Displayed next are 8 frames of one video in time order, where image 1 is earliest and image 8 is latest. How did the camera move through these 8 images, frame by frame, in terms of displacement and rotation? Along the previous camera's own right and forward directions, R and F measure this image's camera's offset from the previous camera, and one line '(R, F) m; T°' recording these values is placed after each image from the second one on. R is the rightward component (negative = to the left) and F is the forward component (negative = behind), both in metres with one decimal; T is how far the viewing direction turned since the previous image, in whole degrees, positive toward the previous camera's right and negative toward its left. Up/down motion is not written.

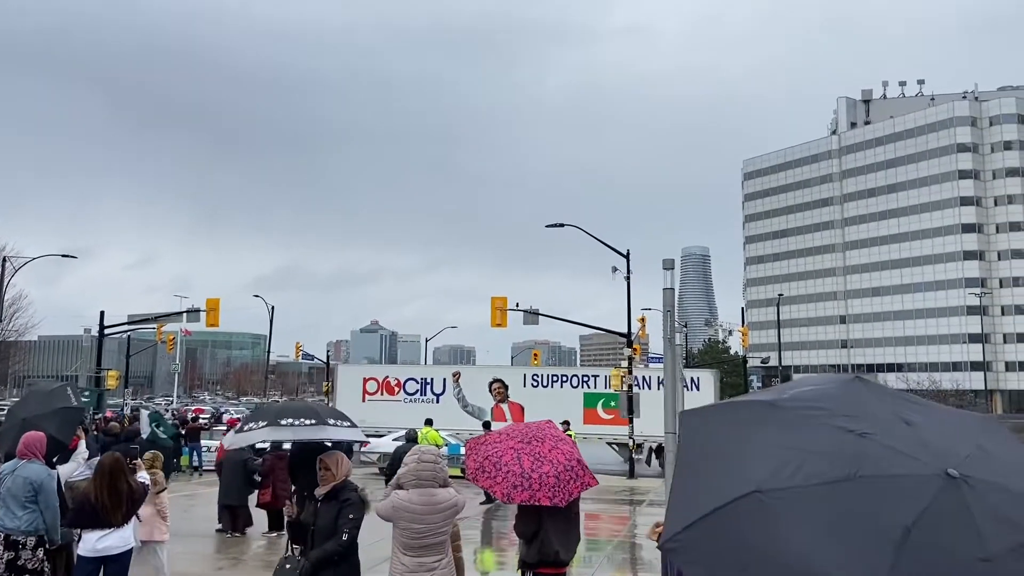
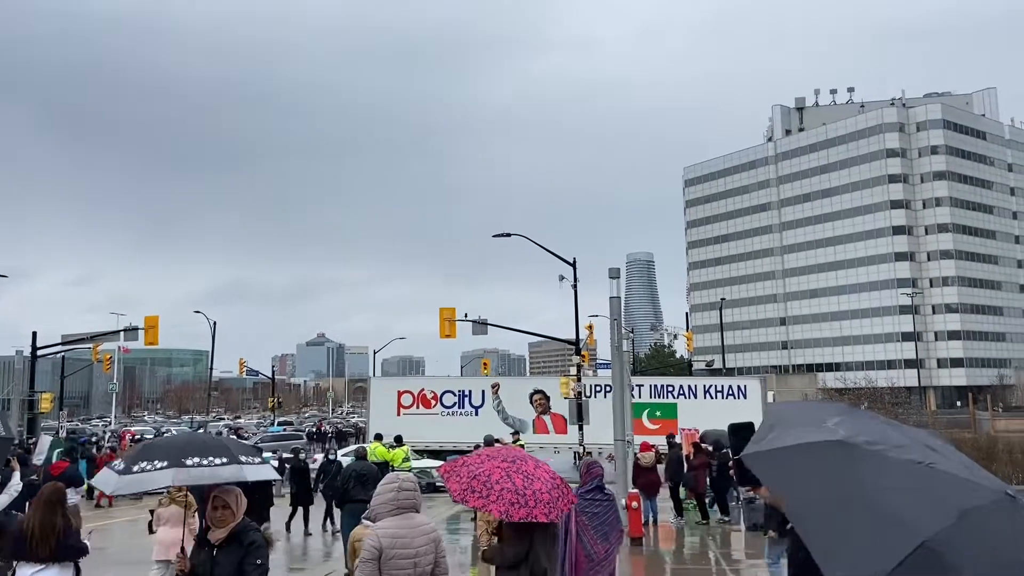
(-1.7, +0.6) m; +4°
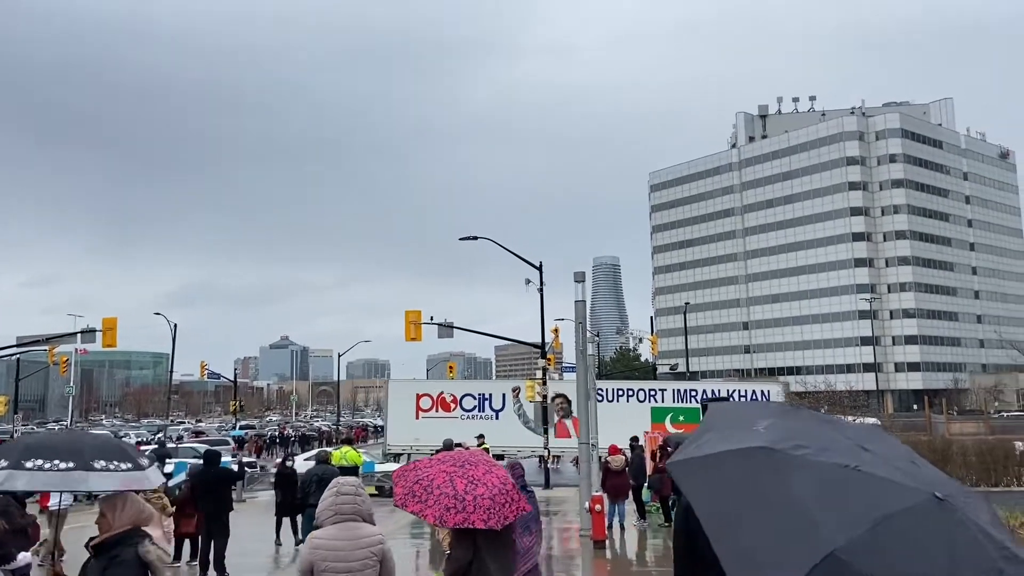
(+0.1, 0.0) m; +2°
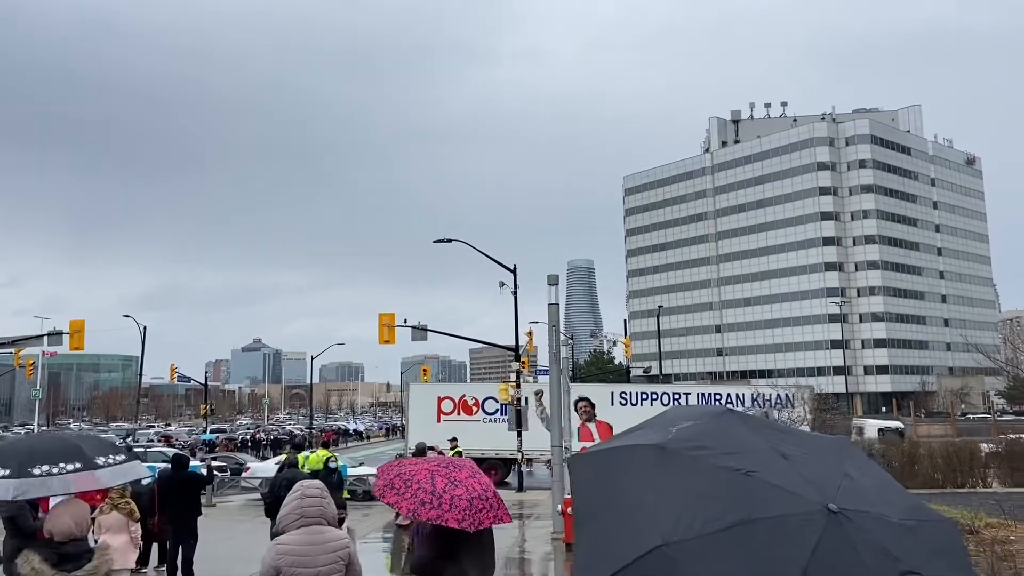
(+0.1, 0.0) m; +2°
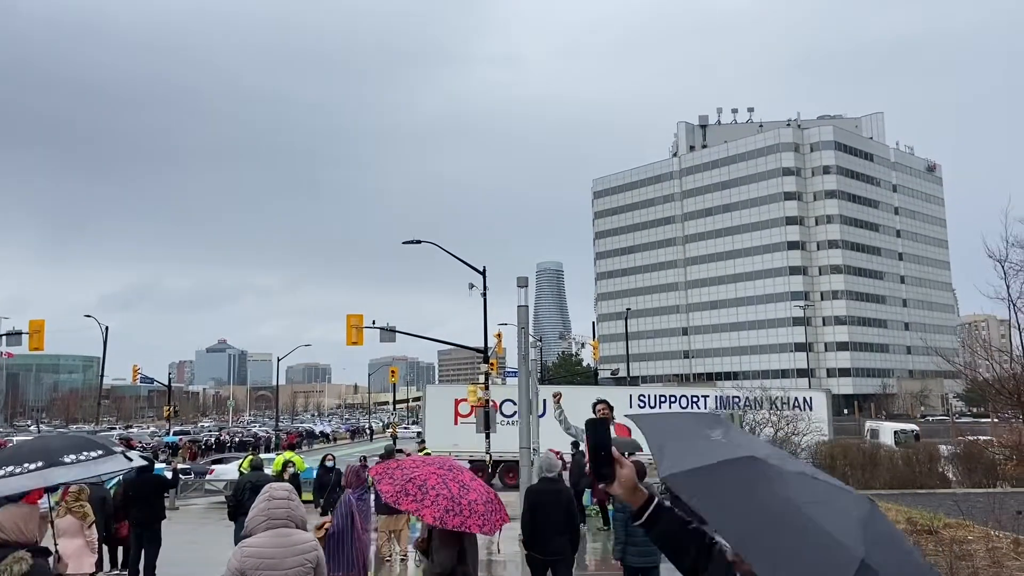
(-0.1, 0.0) m; +2°
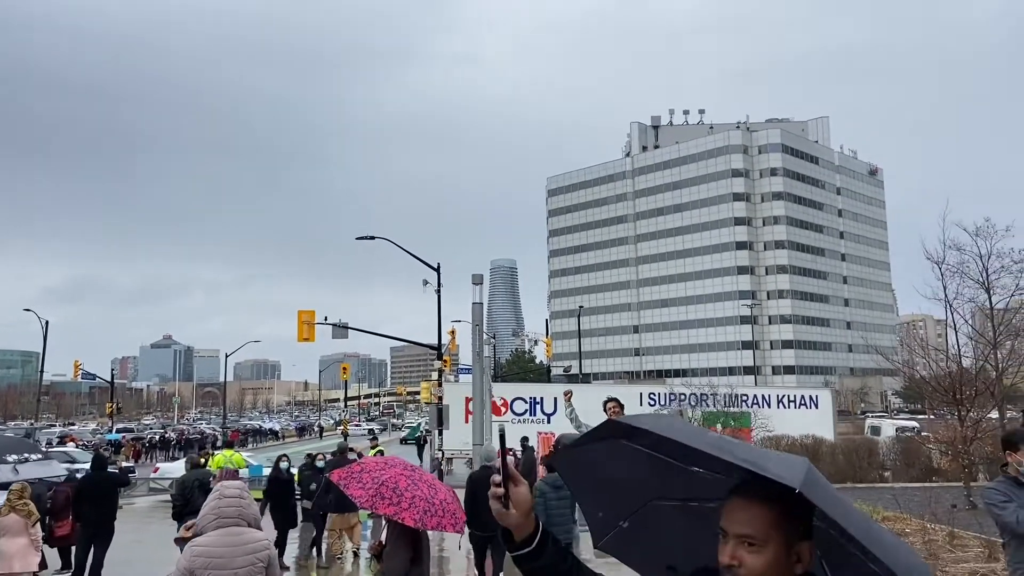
(-0.2, -0.2) m; +3°
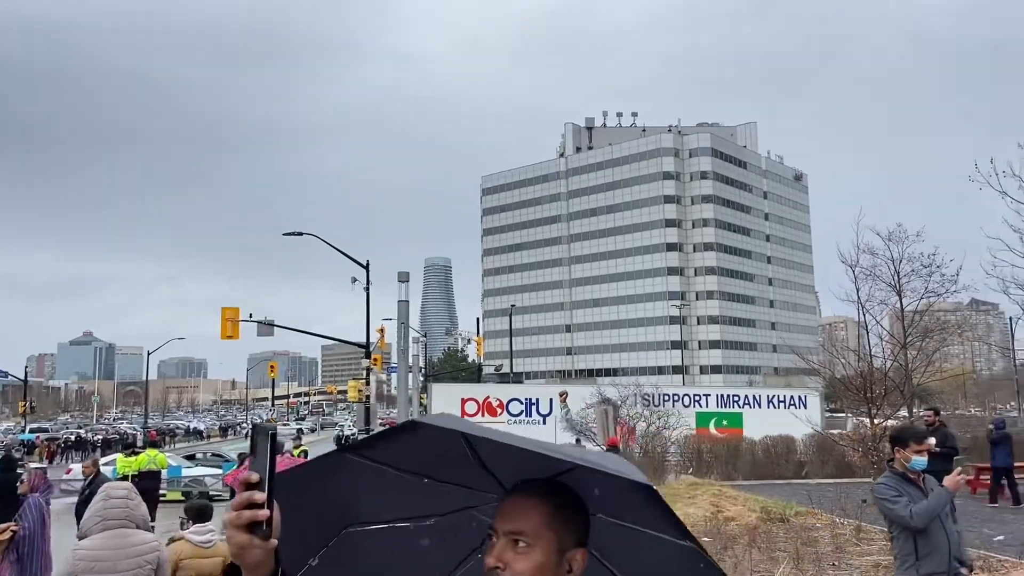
(+0.9, 0.0) m; +4°
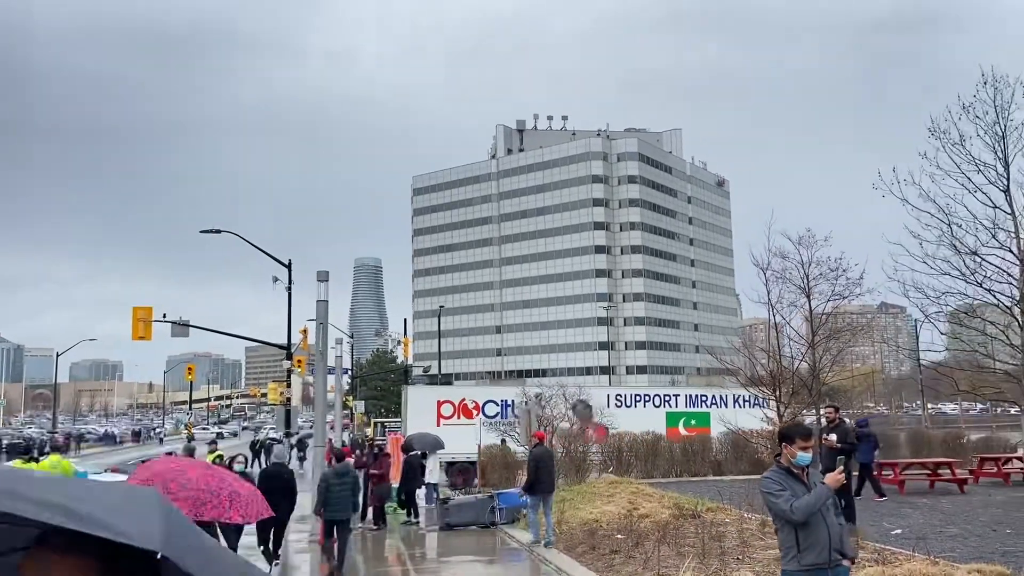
(+1.1, -0.2) m; +5°
